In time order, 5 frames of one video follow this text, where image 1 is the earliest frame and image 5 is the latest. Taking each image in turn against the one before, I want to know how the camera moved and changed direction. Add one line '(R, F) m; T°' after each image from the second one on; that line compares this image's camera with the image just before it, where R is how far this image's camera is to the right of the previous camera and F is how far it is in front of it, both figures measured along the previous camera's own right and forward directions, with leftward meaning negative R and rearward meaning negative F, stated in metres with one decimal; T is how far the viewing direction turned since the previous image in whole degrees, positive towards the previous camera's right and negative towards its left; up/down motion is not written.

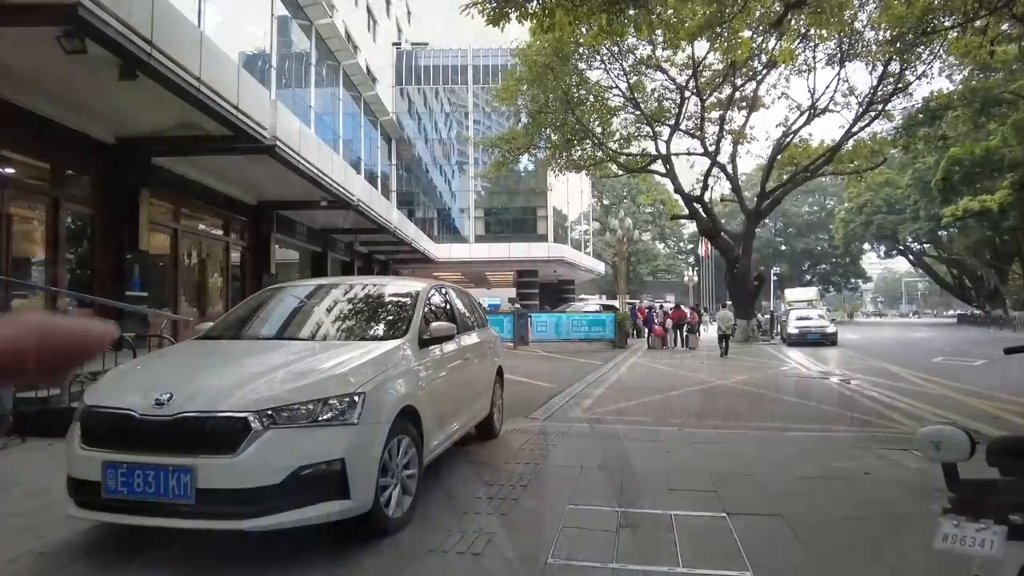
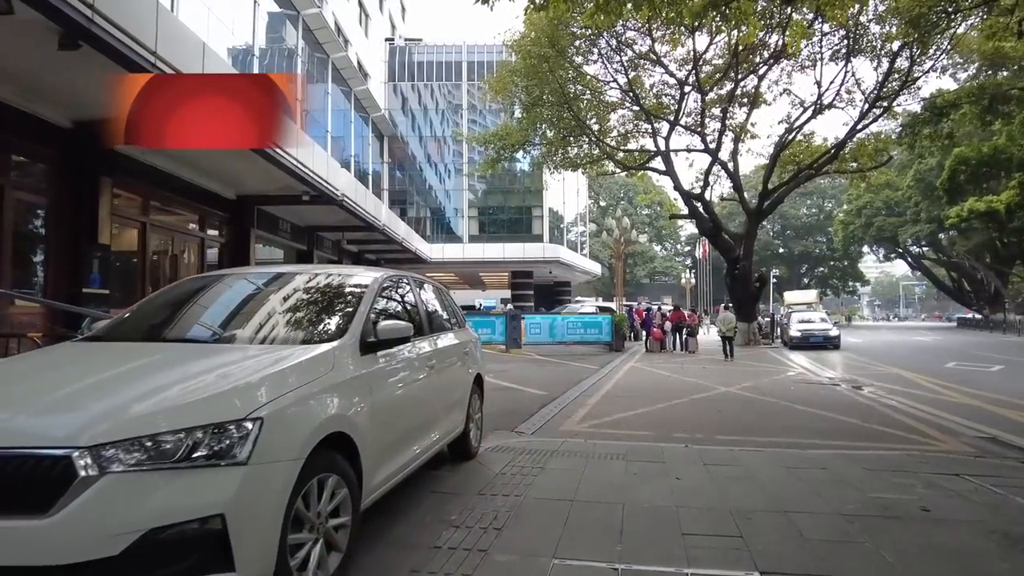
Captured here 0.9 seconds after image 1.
(+0.1, +0.9) m; 0°
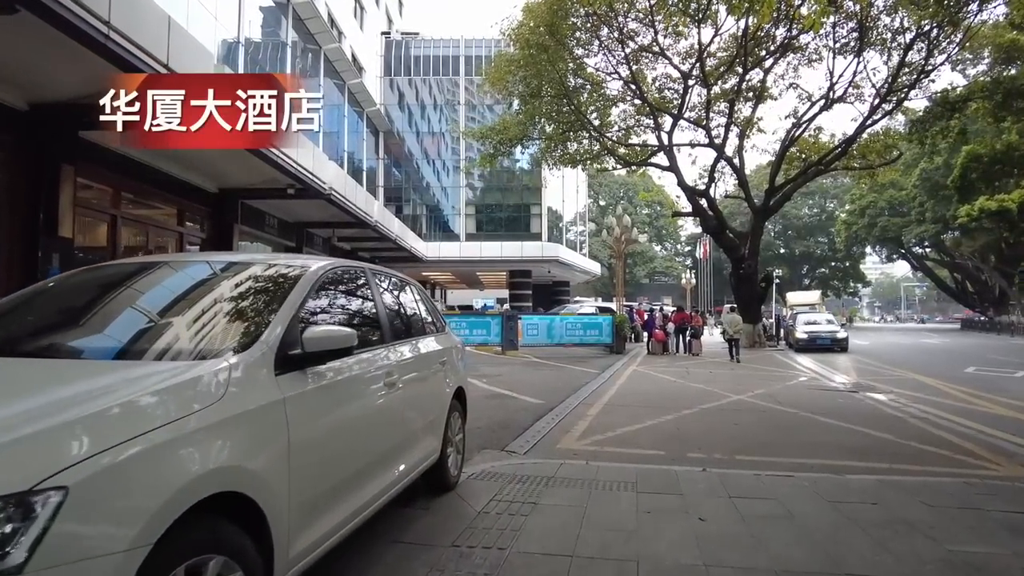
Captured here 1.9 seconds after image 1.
(+0.1, +0.9) m; 0°
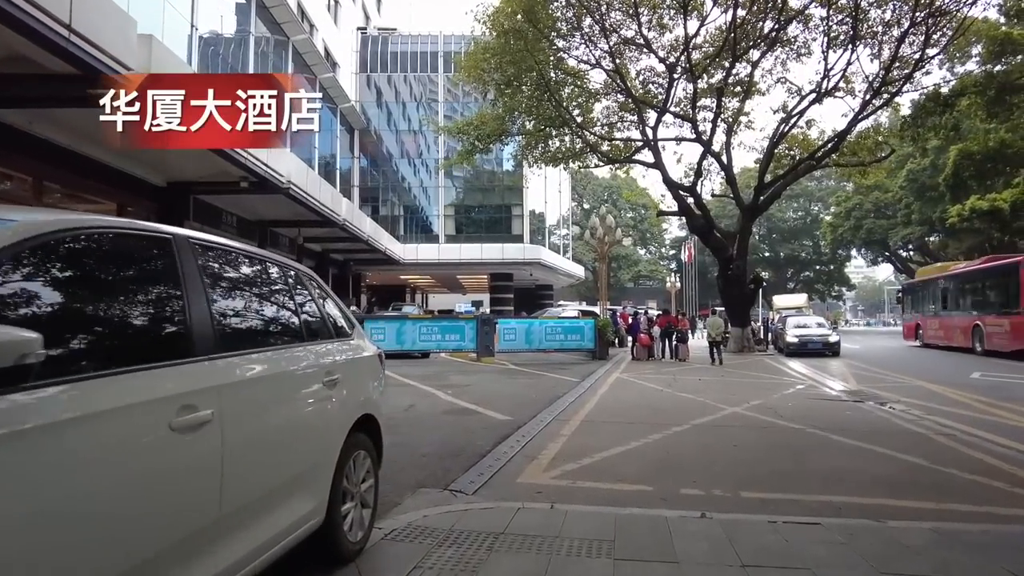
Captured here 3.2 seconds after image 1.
(+0.3, +1.2) m; +1°
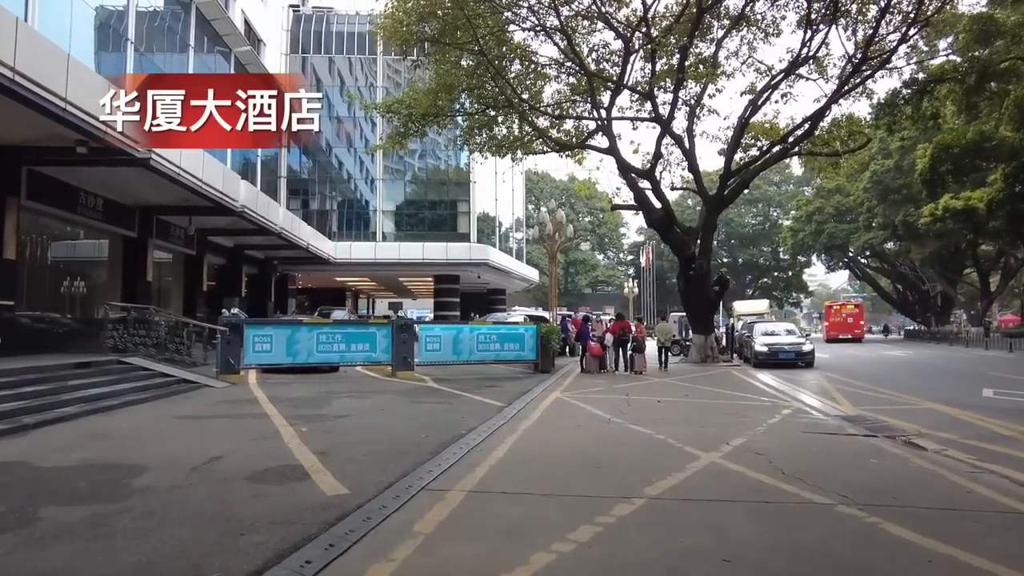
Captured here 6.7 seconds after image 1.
(+0.9, +3.0) m; +3°
